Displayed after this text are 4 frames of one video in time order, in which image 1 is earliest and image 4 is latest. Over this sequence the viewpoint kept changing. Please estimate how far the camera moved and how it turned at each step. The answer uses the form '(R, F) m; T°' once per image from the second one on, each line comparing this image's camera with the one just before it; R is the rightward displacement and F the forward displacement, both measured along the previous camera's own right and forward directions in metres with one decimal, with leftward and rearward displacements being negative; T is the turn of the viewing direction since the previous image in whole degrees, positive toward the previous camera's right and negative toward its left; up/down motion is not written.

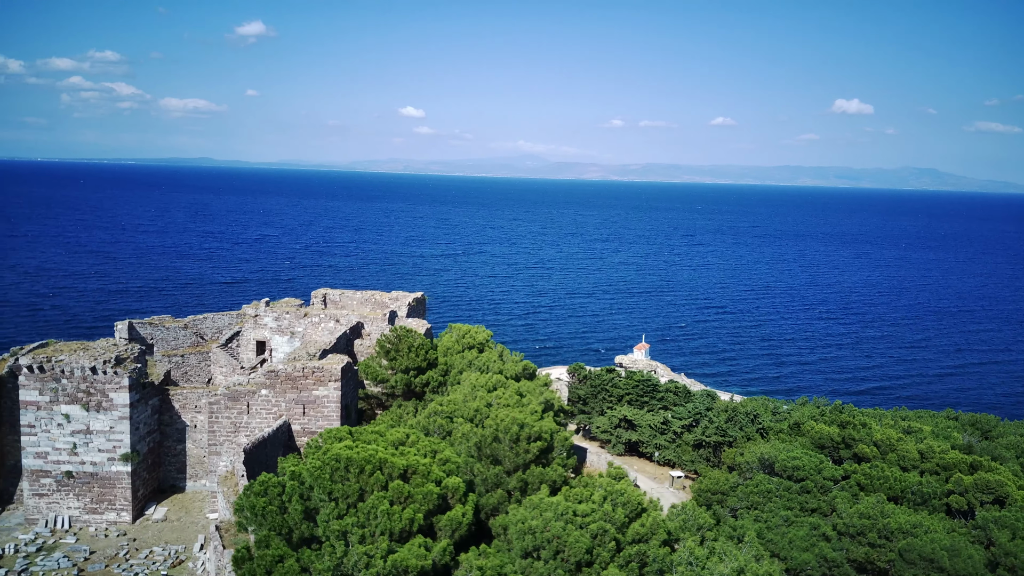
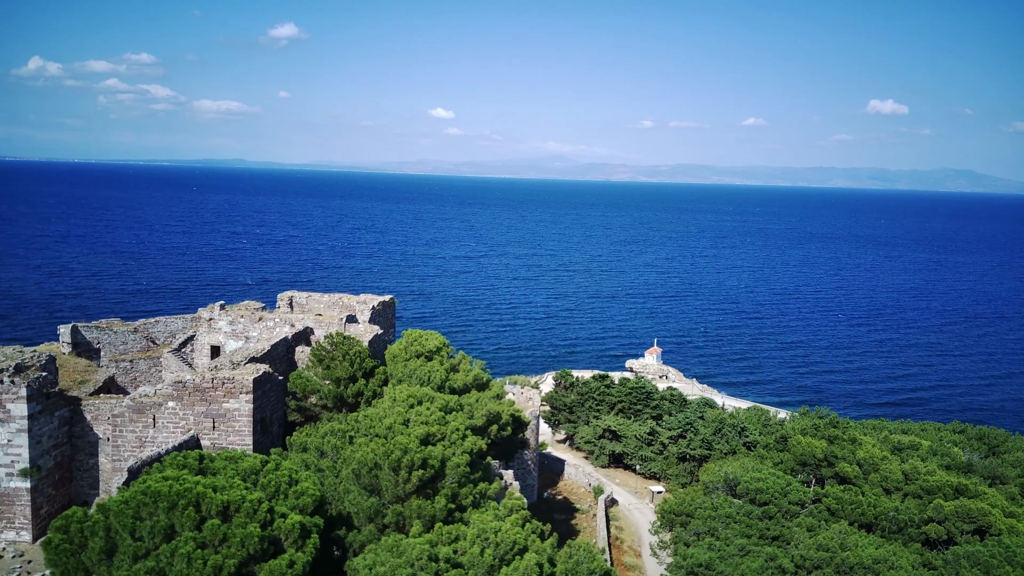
(+2.3, +1.5) m; -2°
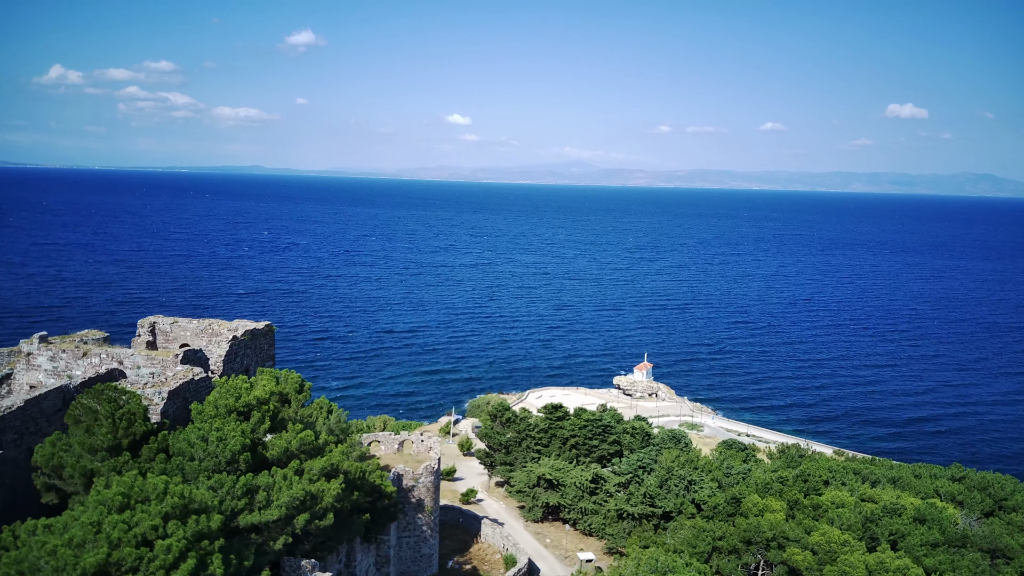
(+4.1, +5.0) m; -1°
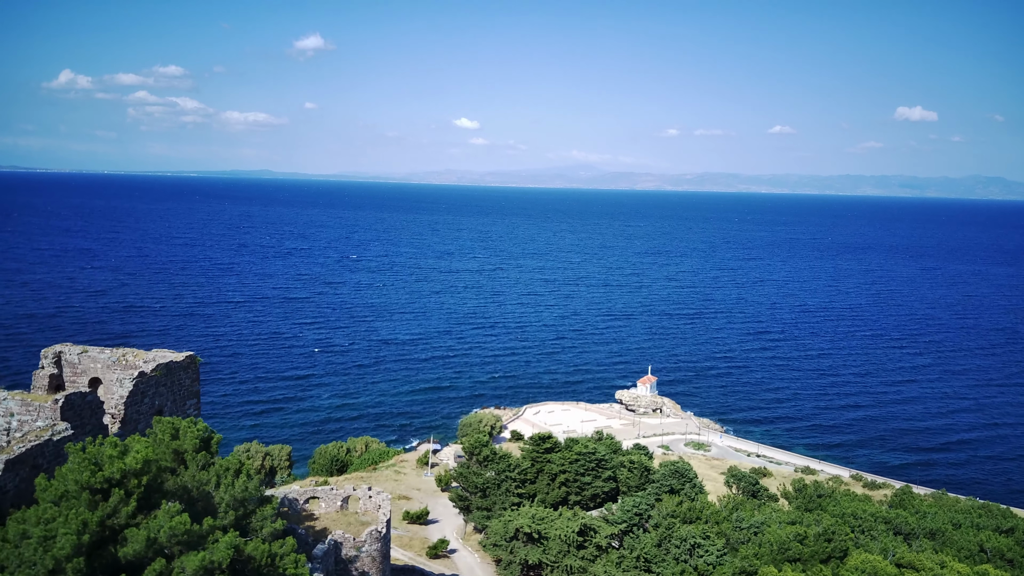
(+1.2, +4.0) m; -1°
